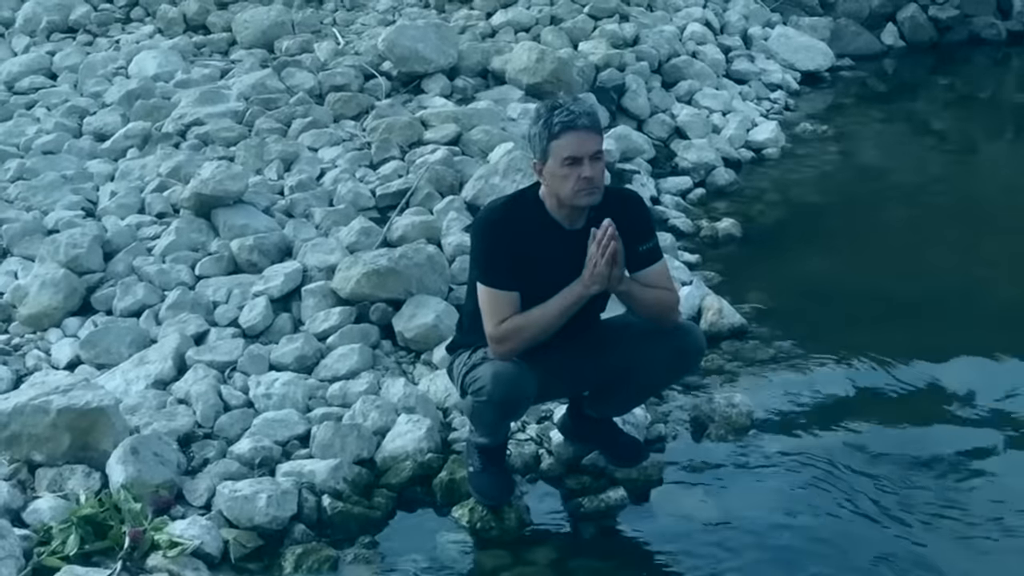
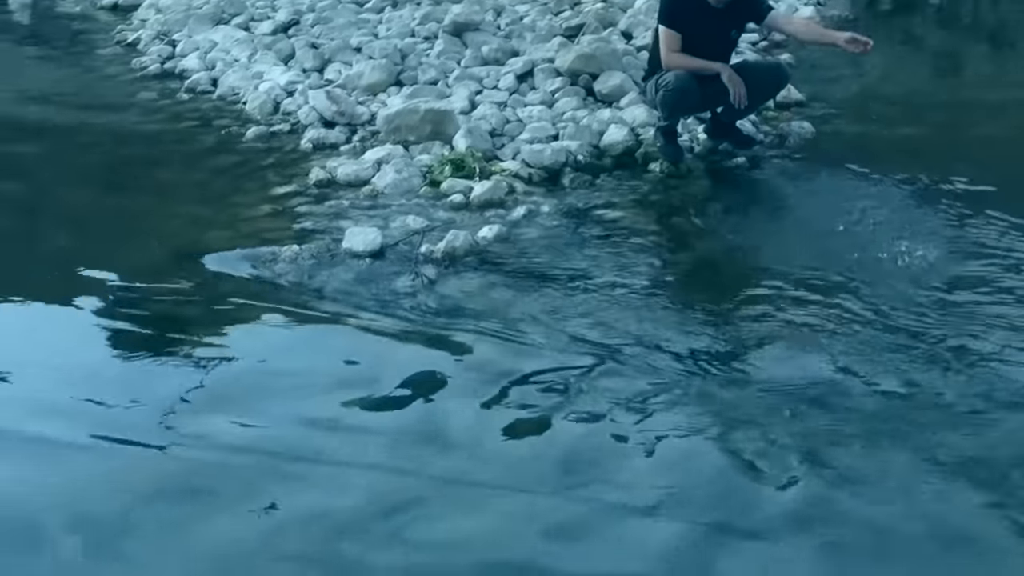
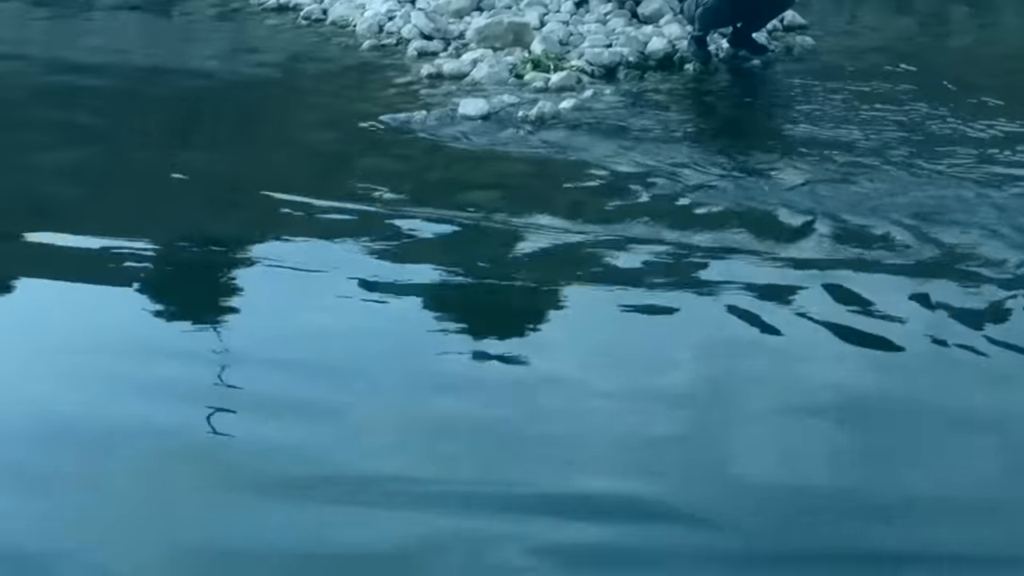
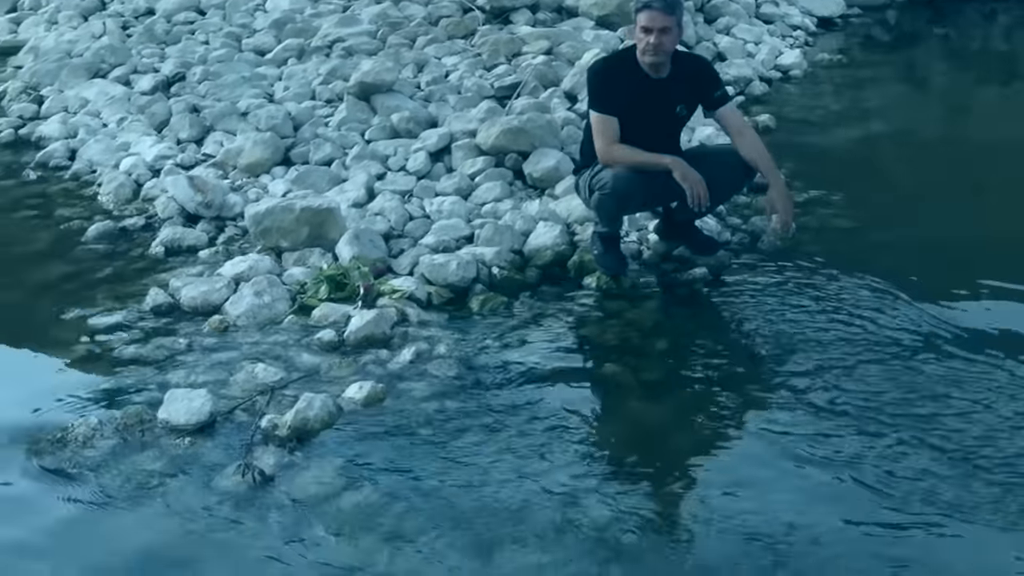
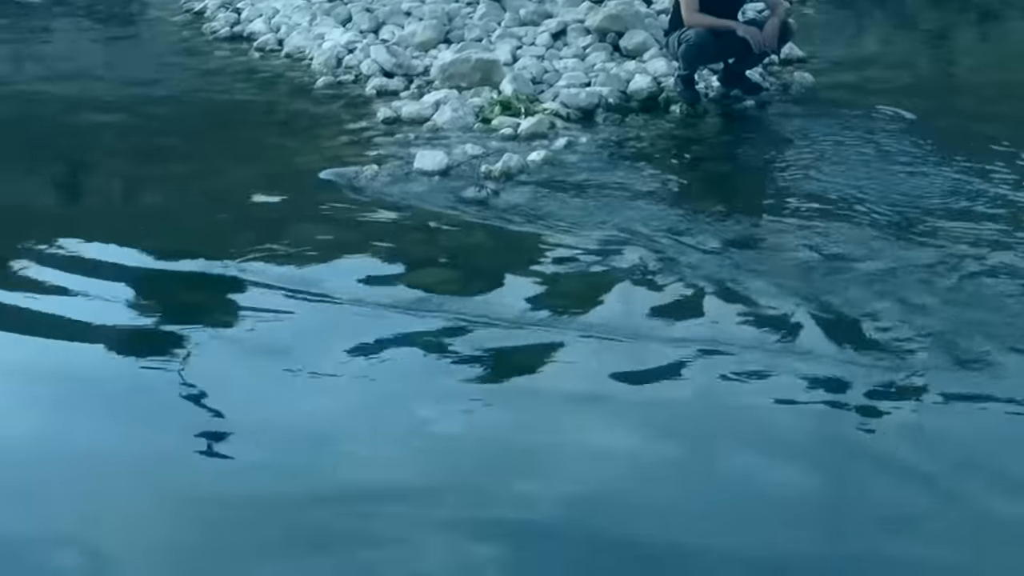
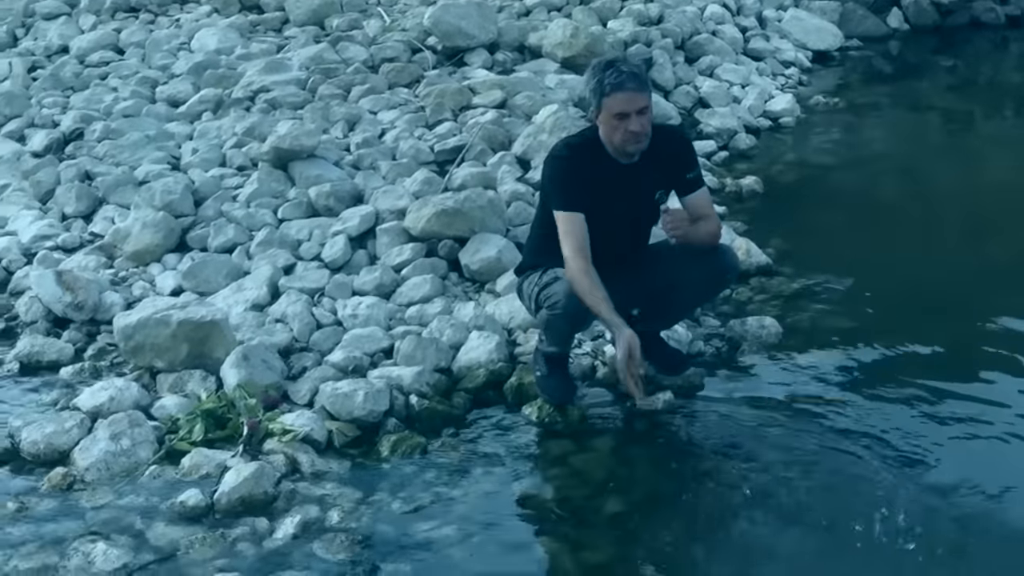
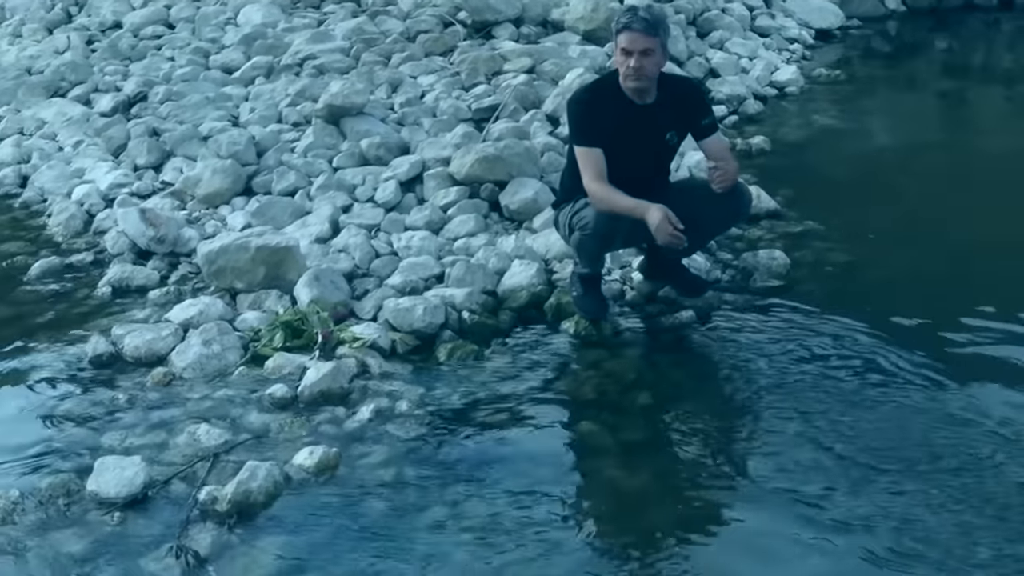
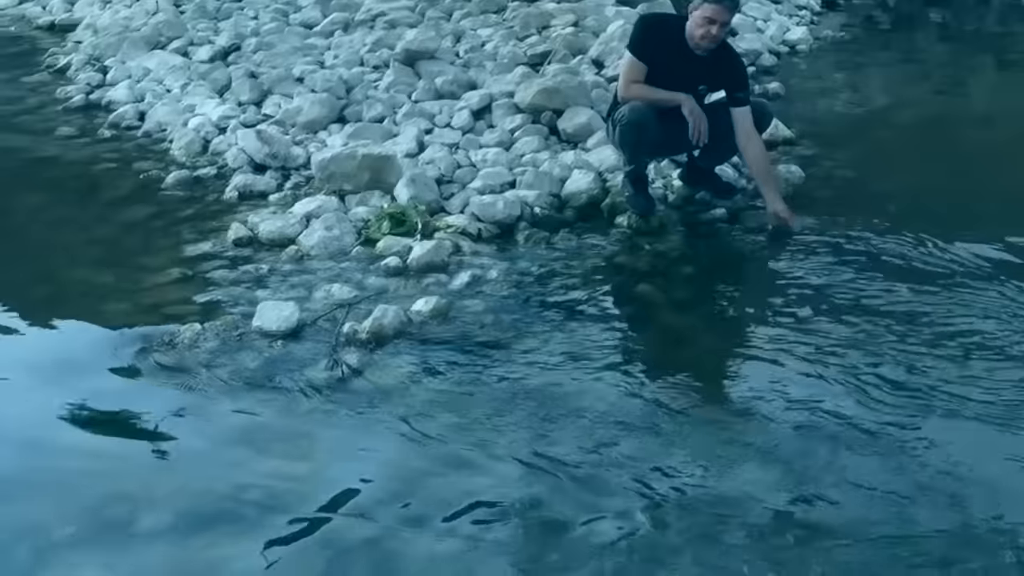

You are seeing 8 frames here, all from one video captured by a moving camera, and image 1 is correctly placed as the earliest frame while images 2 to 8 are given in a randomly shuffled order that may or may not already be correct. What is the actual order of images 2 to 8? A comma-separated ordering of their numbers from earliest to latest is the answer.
6, 7, 4, 8, 2, 5, 3
